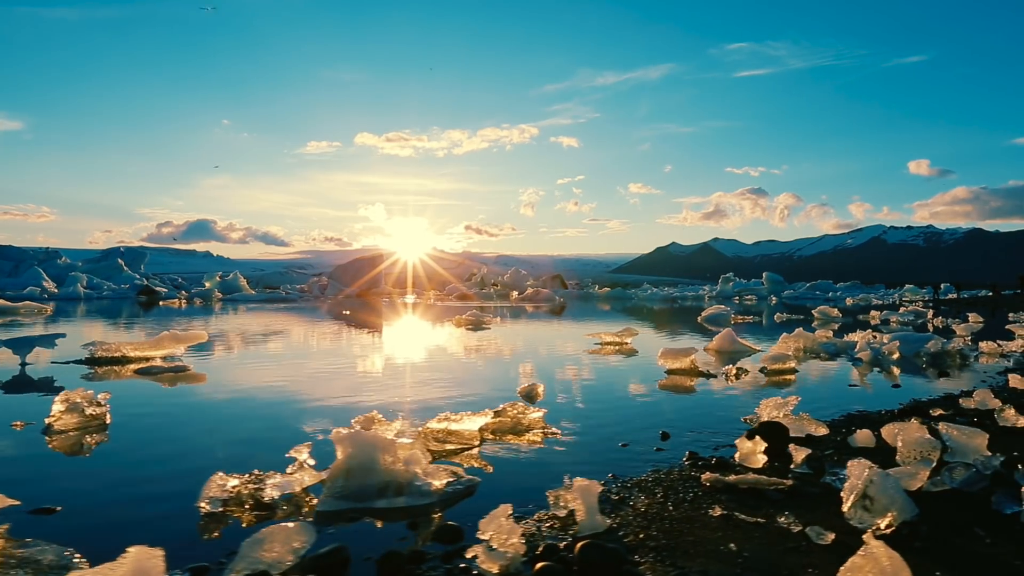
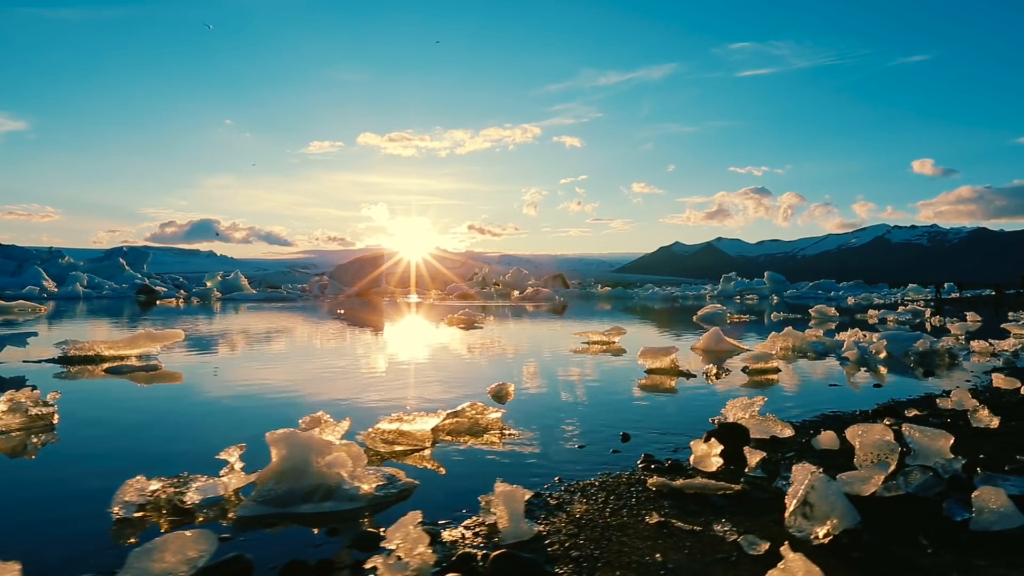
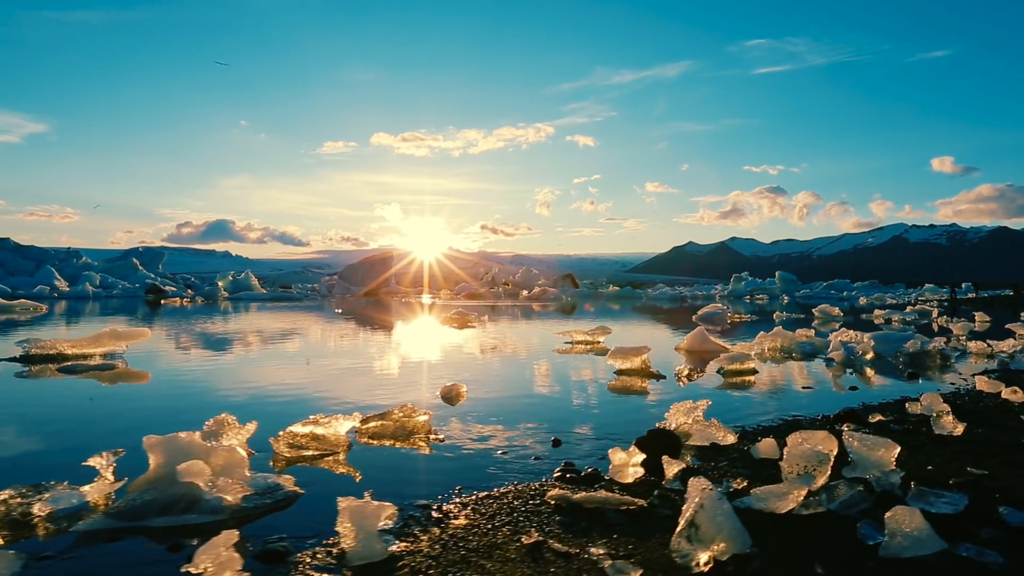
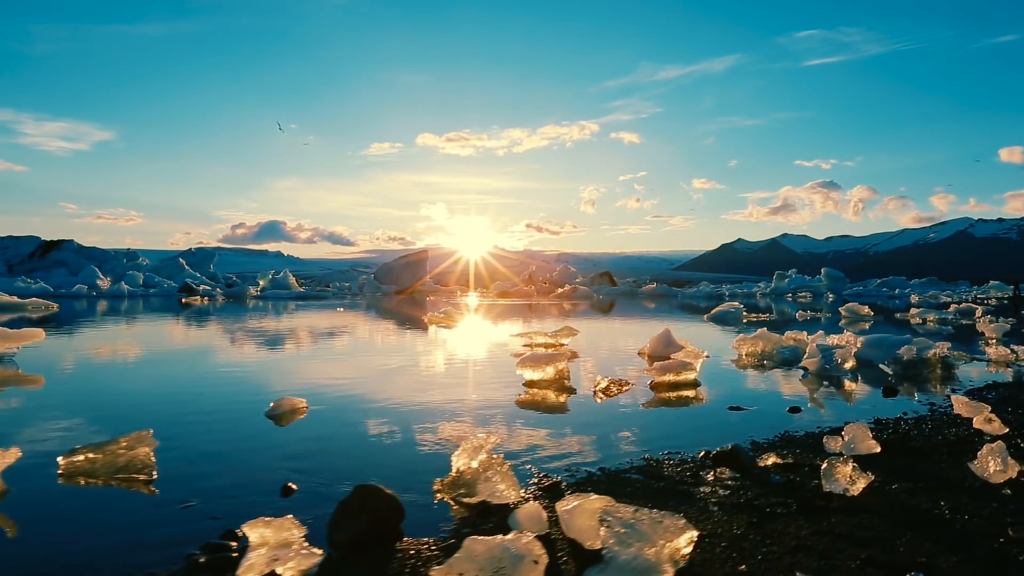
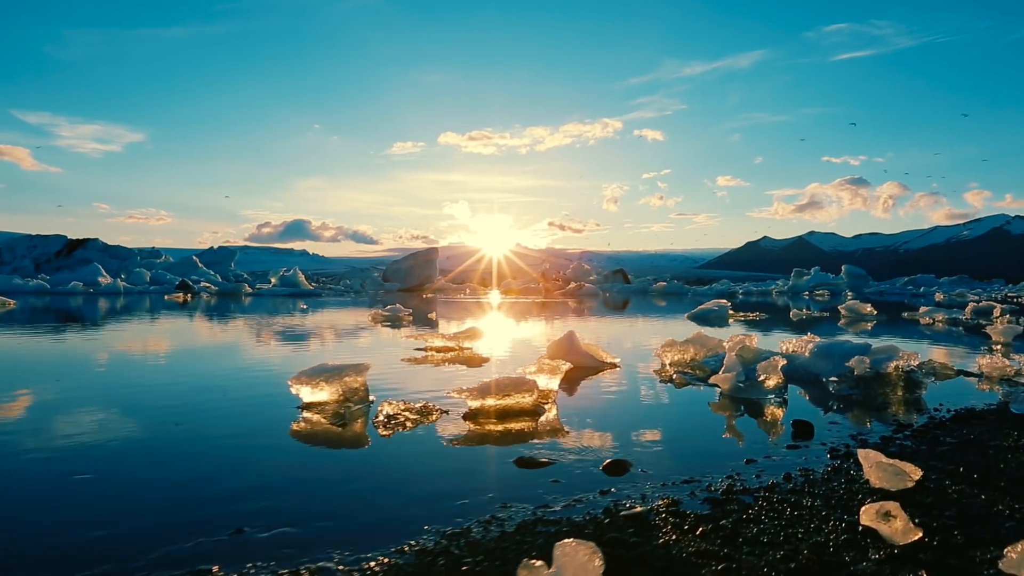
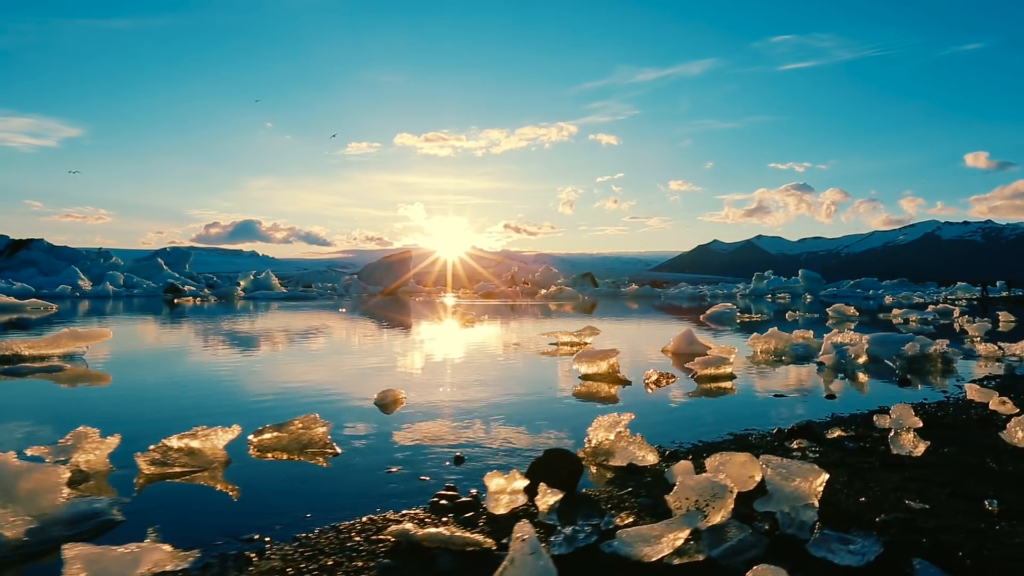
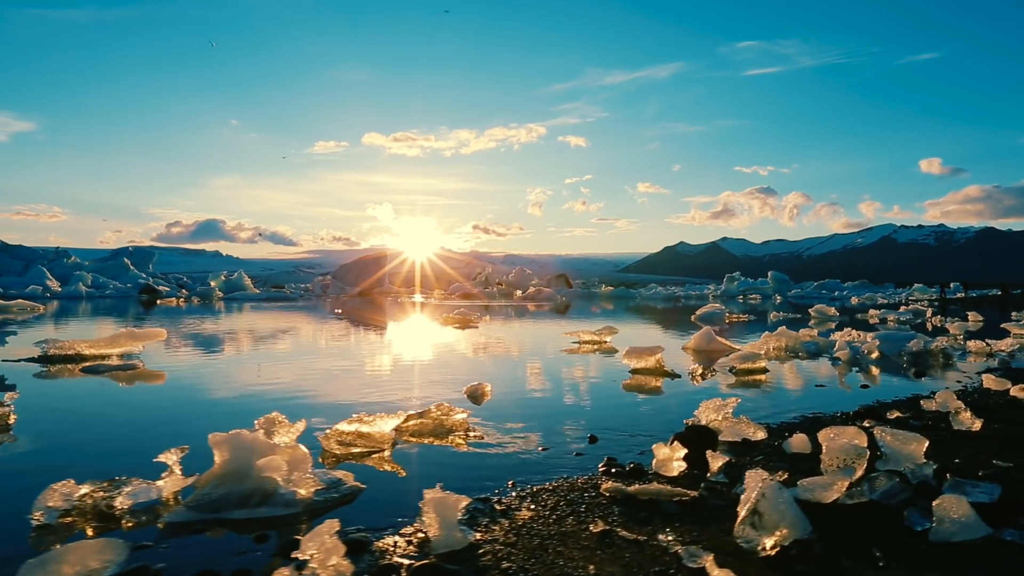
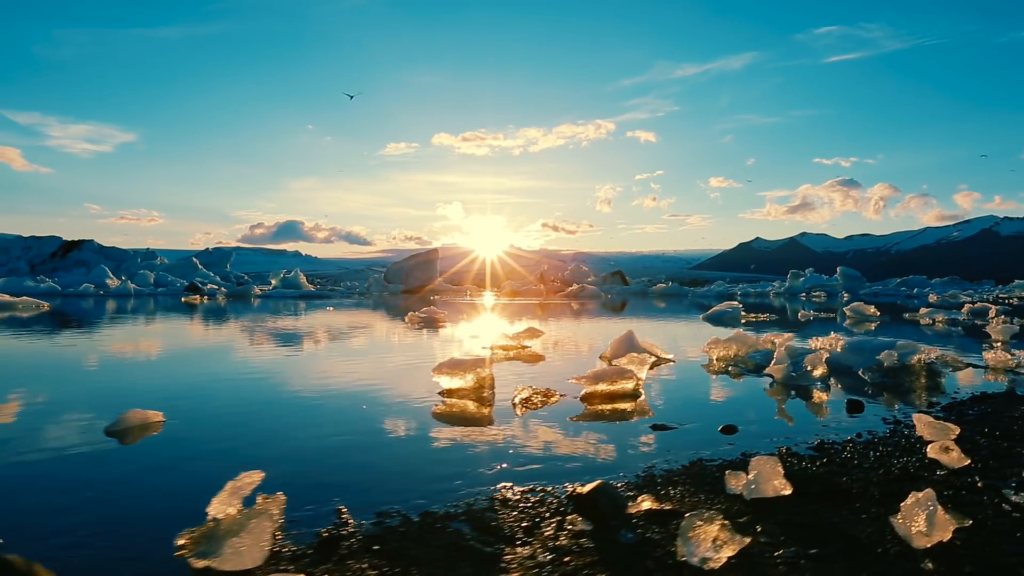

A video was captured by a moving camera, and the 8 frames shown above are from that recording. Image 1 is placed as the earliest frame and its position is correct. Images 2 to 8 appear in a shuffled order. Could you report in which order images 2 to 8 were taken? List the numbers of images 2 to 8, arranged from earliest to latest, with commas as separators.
2, 7, 3, 6, 4, 8, 5
